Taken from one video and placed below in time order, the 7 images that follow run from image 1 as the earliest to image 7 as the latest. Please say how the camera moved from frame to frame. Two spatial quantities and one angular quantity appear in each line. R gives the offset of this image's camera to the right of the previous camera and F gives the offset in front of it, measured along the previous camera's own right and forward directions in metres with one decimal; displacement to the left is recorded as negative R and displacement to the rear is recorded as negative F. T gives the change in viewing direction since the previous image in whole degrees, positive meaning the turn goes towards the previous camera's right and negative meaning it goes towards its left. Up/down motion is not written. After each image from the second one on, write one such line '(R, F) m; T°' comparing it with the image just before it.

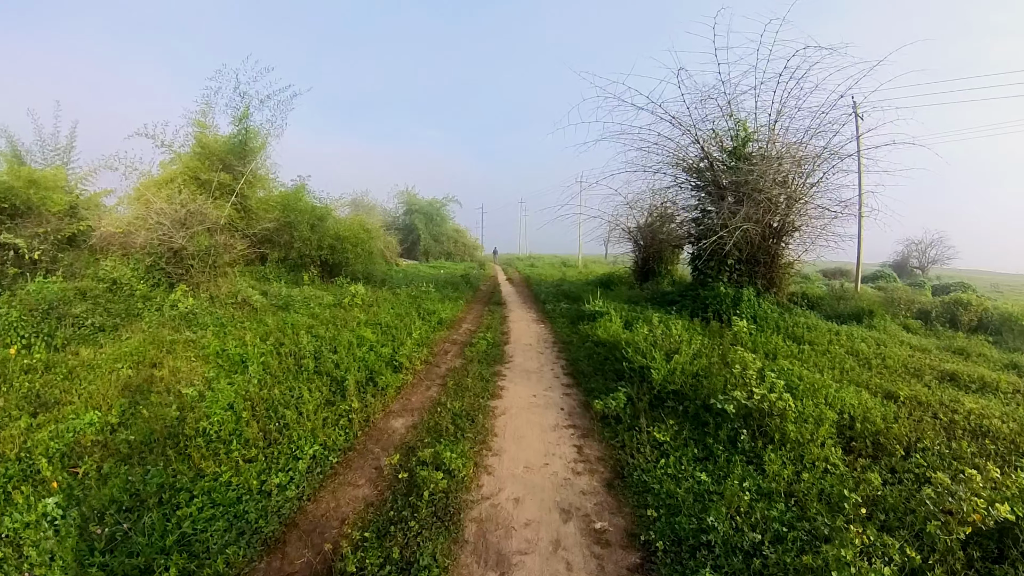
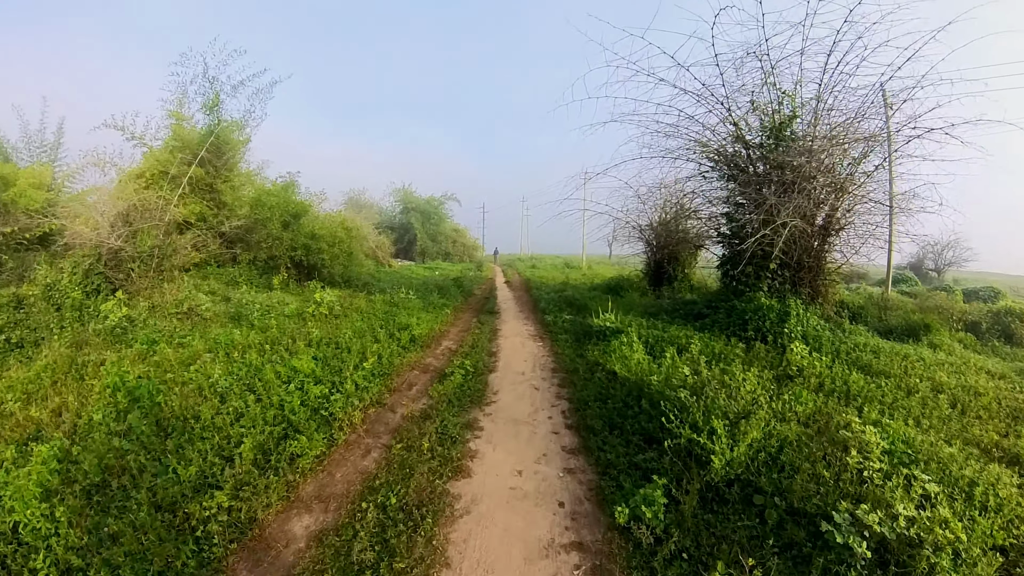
(+0.1, +1.7) m; 0°
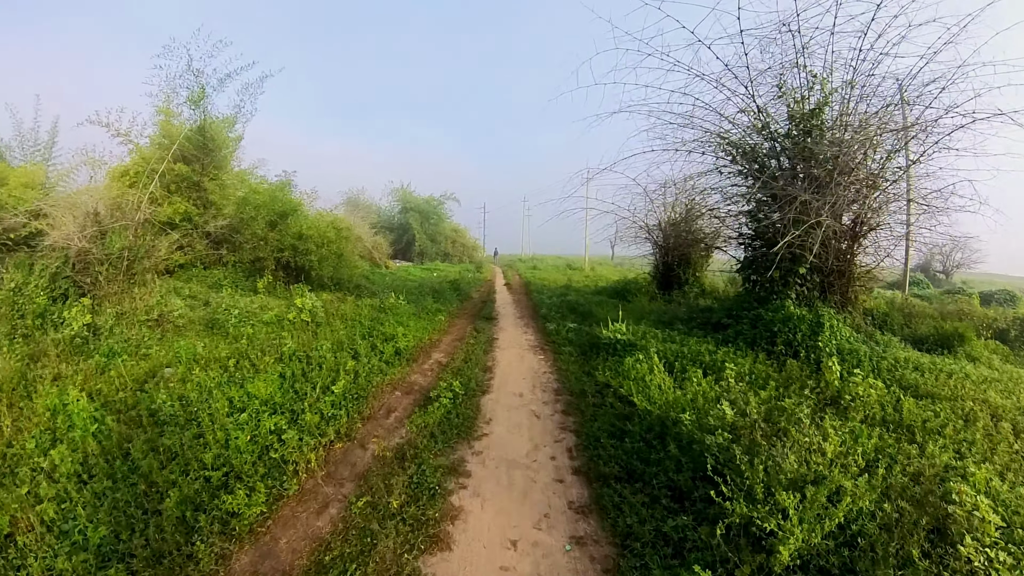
(0.0, +0.8) m; 0°
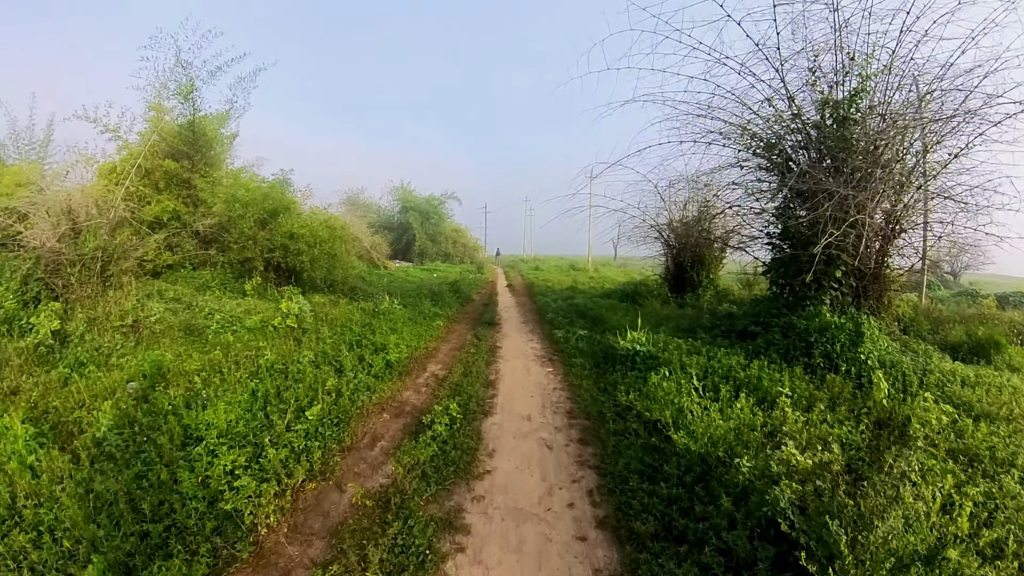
(0.0, +0.7) m; 0°
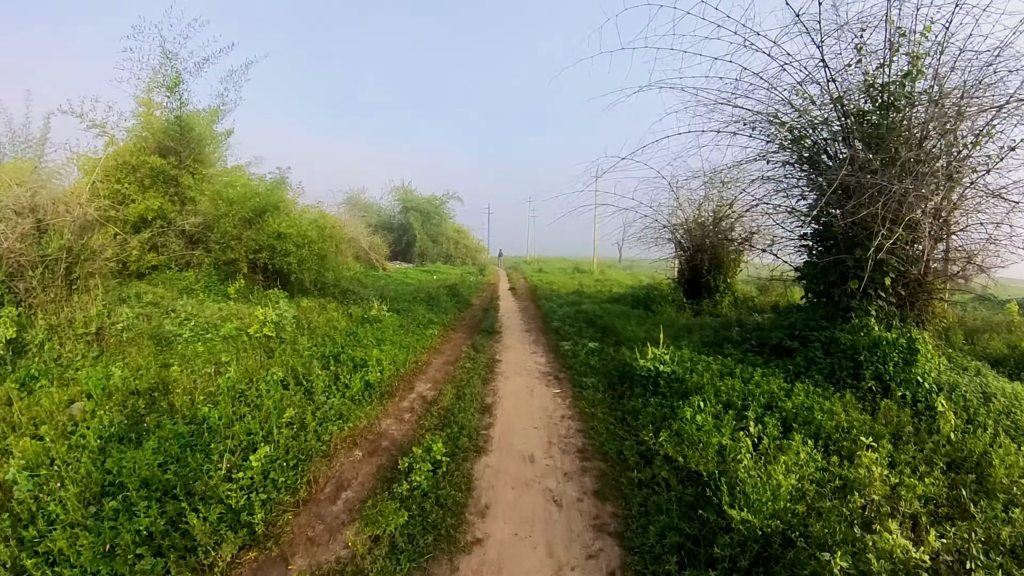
(0.0, +0.8) m; 0°
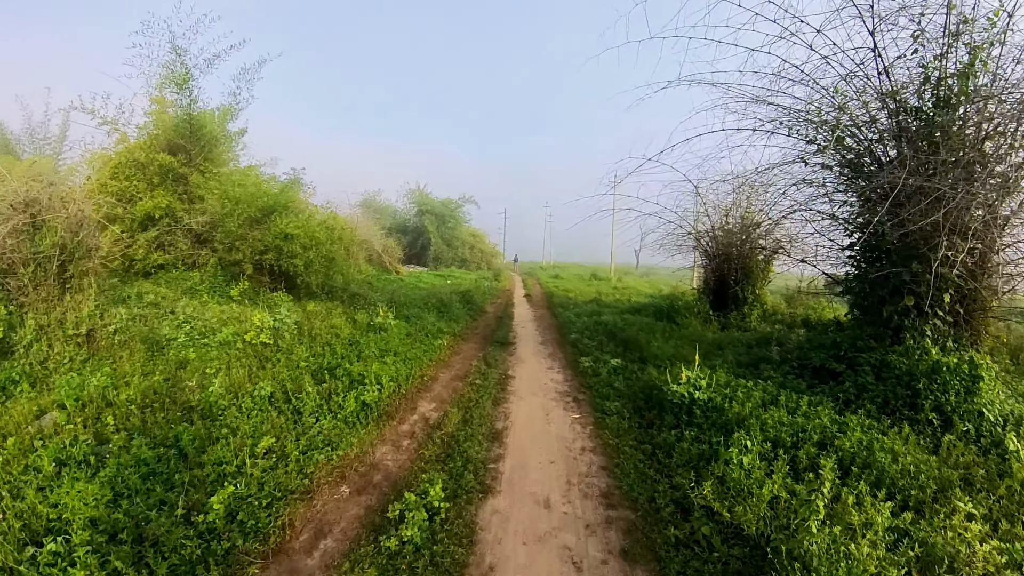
(0.0, +0.5) m; -1°
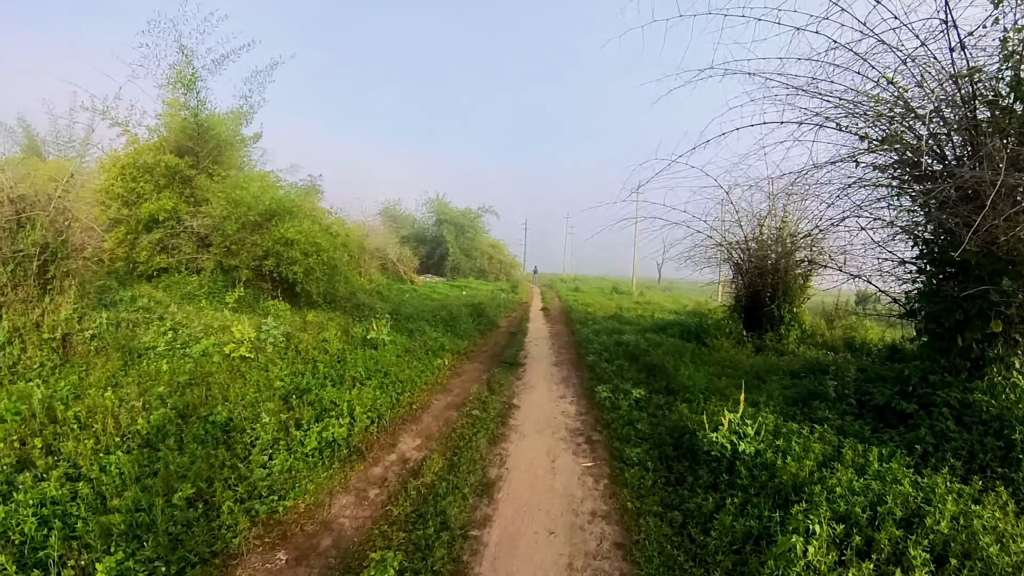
(+0.1, +0.7) m; -2°
